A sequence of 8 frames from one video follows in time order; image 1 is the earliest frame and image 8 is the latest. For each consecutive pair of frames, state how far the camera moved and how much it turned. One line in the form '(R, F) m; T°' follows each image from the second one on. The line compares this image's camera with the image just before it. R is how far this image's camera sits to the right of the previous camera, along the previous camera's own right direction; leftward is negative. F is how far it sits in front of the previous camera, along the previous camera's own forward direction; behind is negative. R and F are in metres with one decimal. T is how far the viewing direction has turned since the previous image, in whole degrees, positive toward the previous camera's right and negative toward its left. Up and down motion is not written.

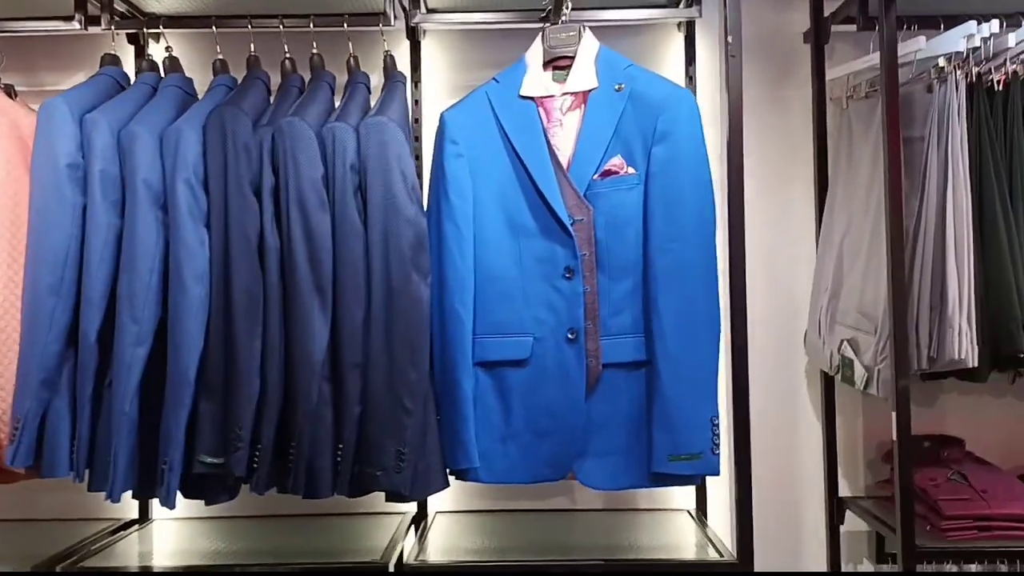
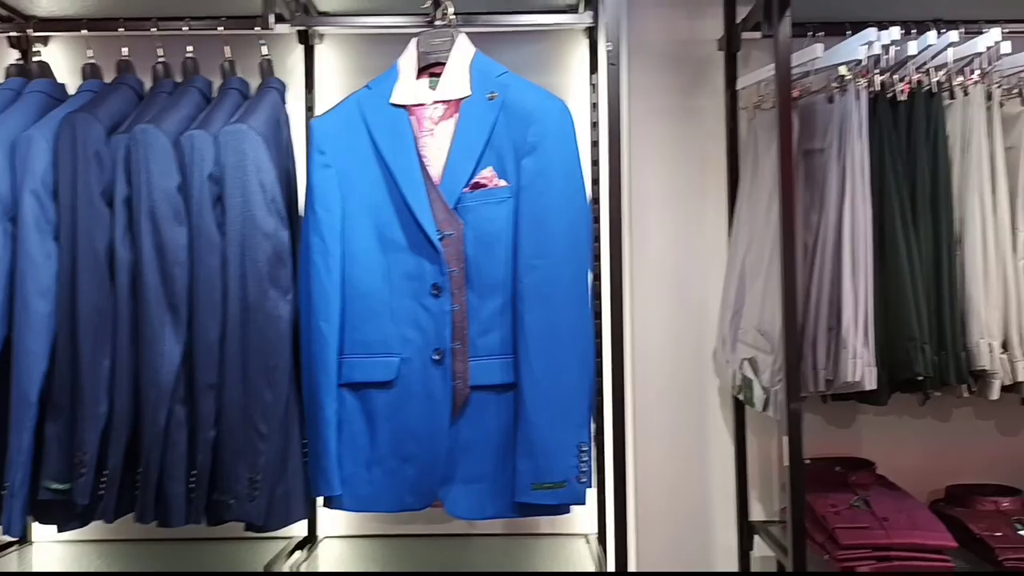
(+0.2, +0.1) m; 0°
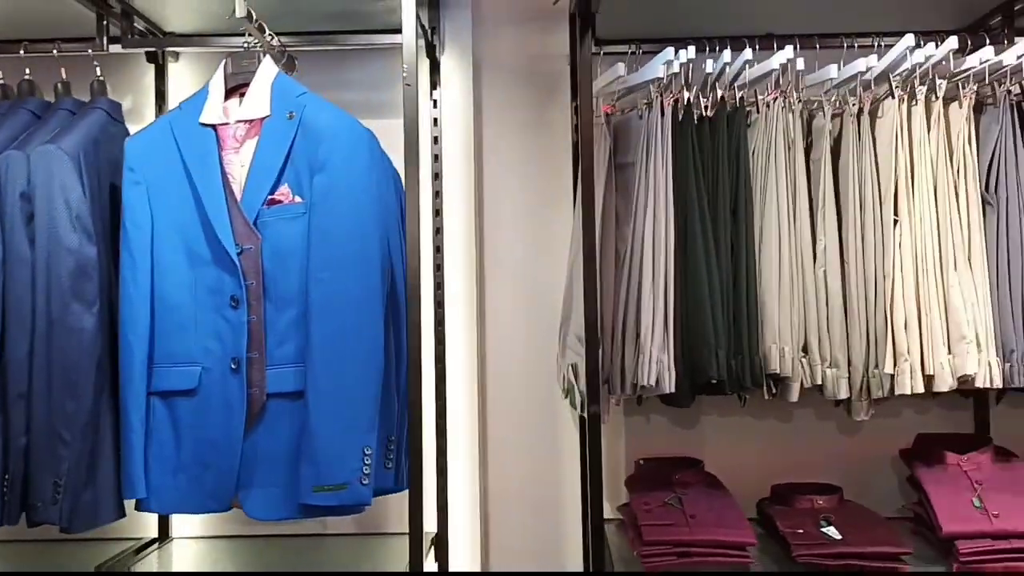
(+0.3, -0.1) m; 0°
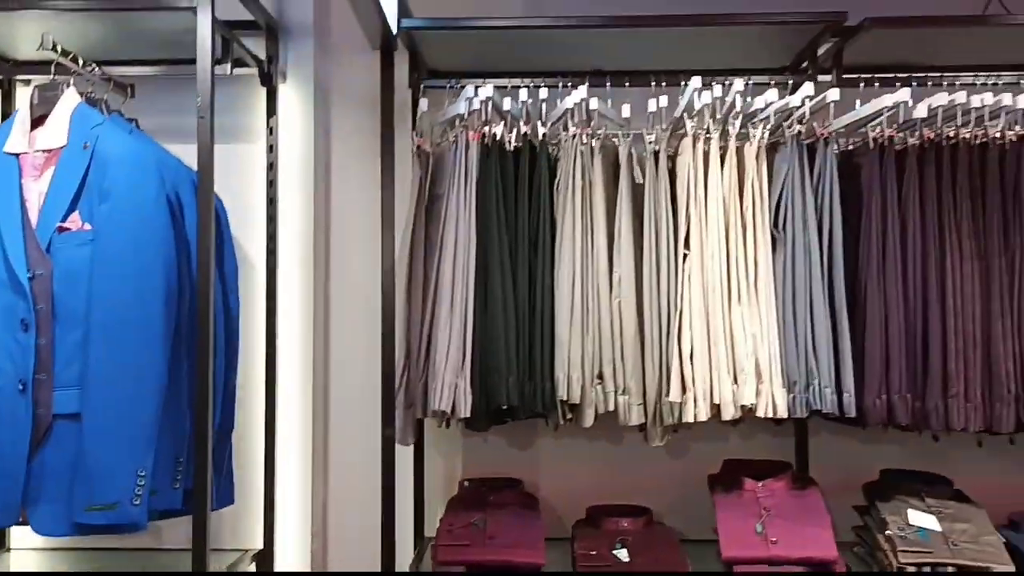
(+0.3, -0.1) m; 0°
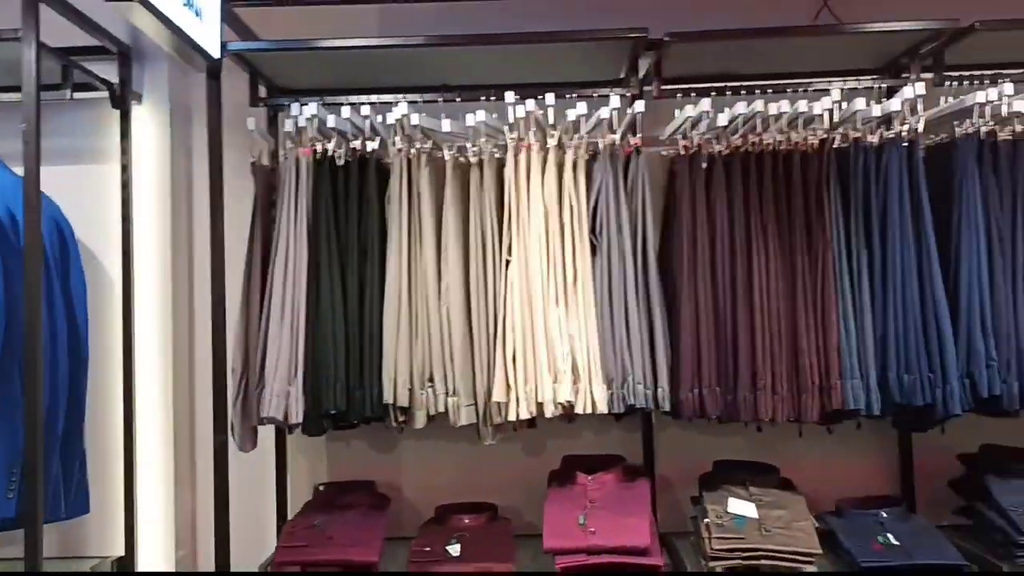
(+0.3, -0.1) m; +1°
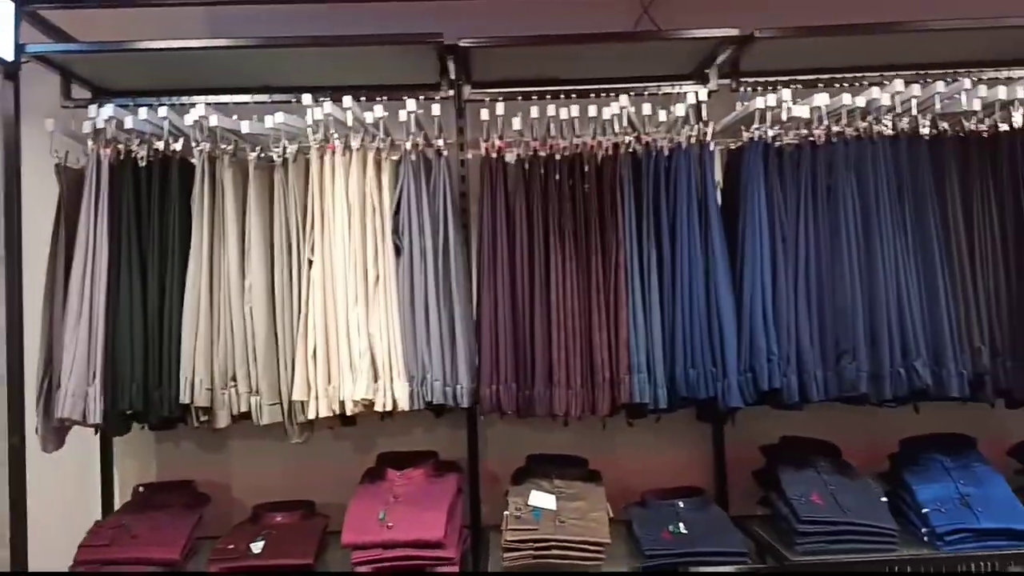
(+0.3, 0.0) m; +3°
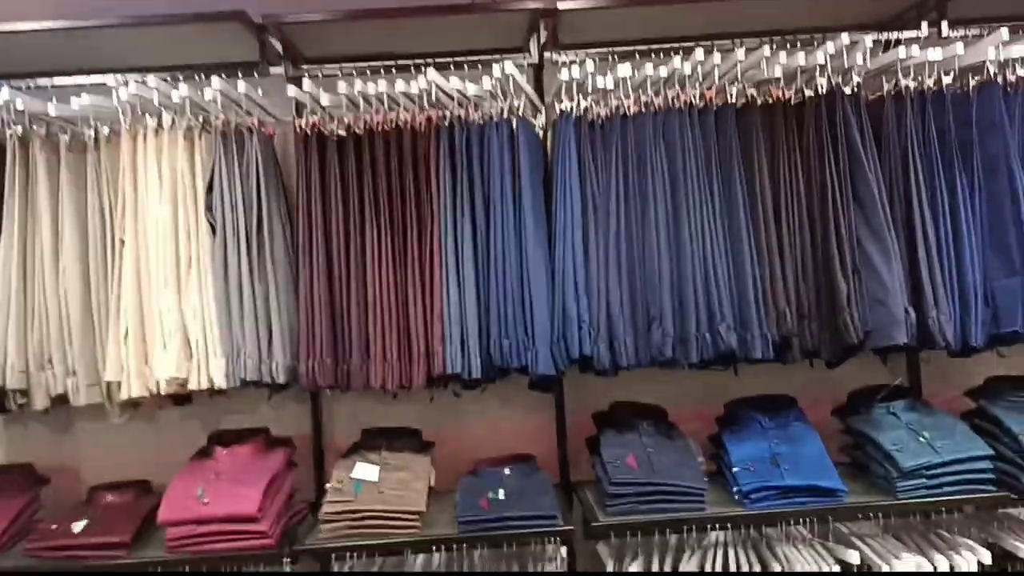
(+0.3, 0.0) m; +1°
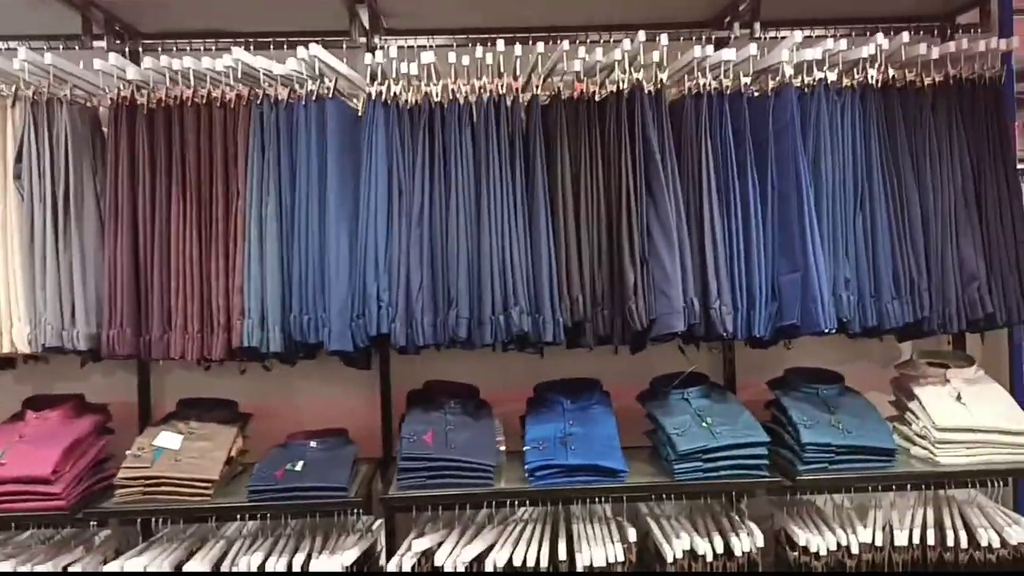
(+0.3, -0.1) m; +1°
